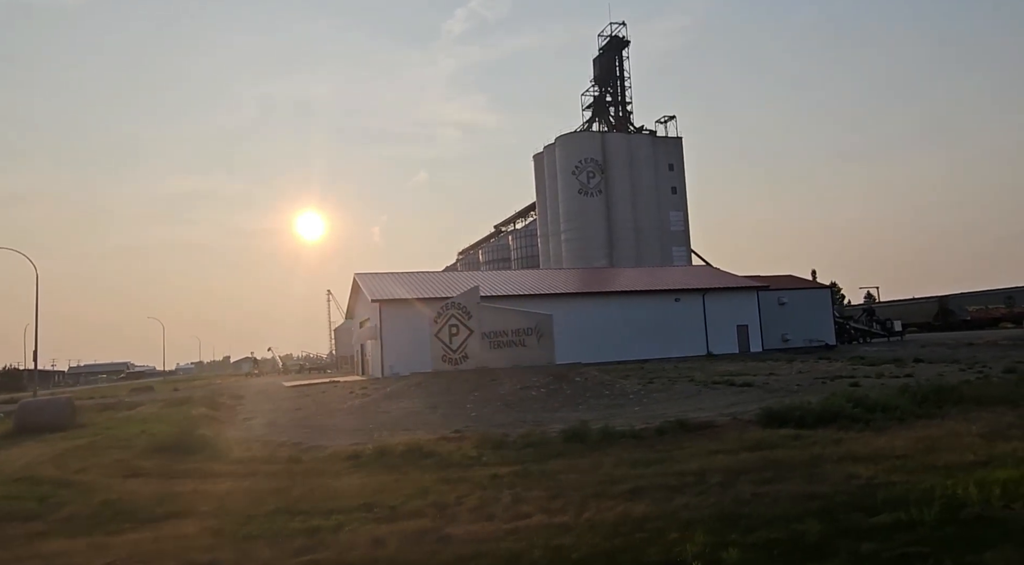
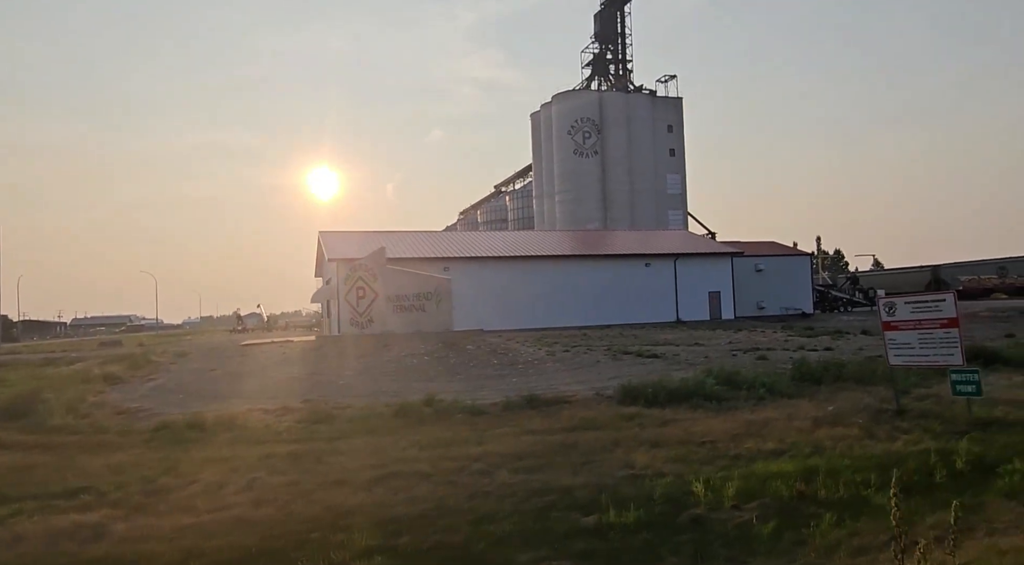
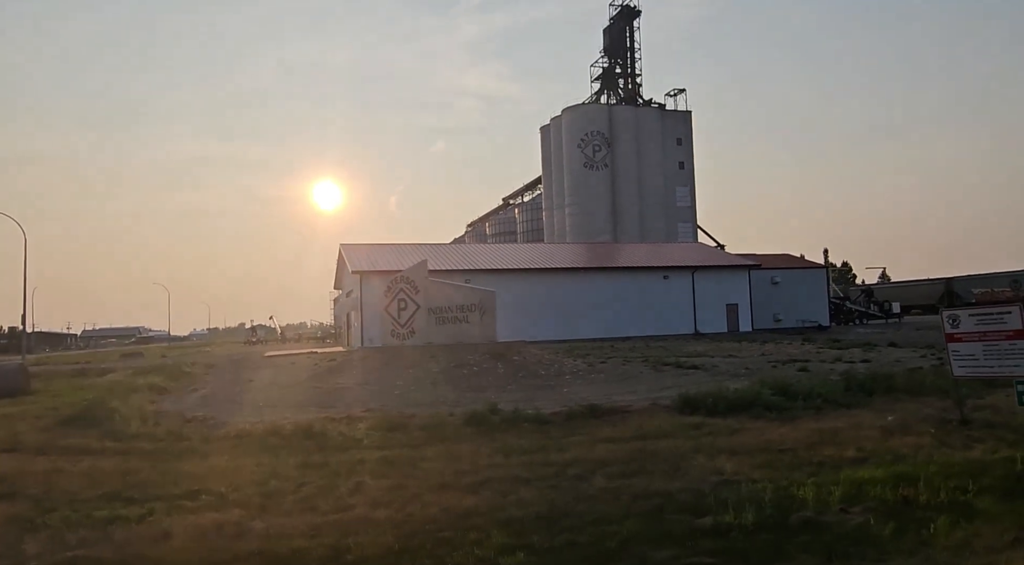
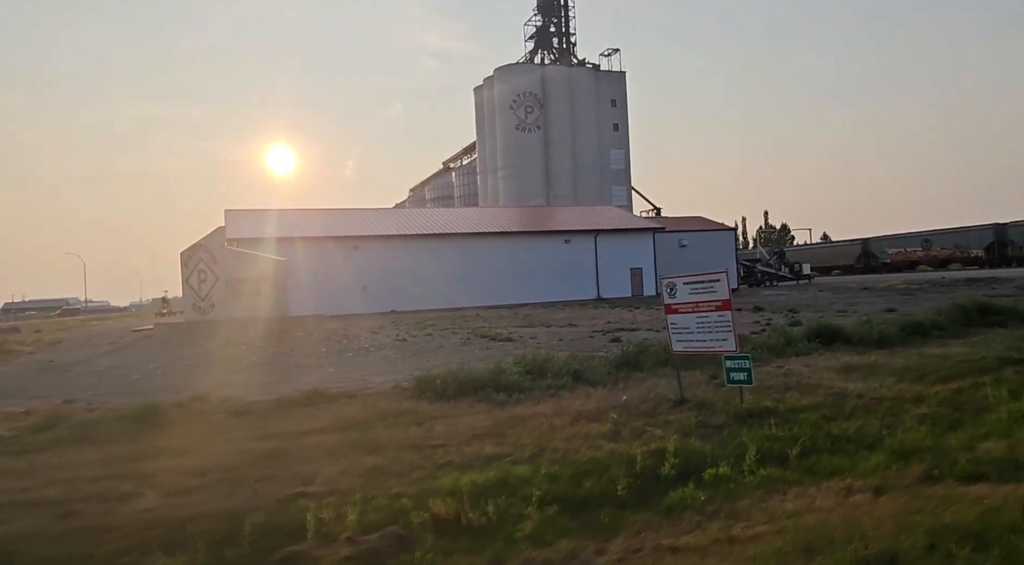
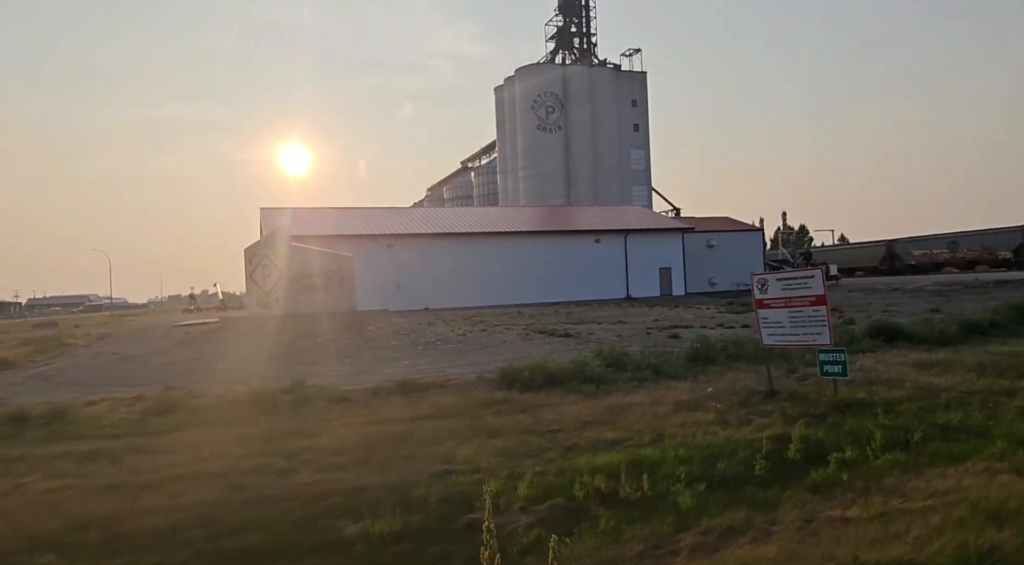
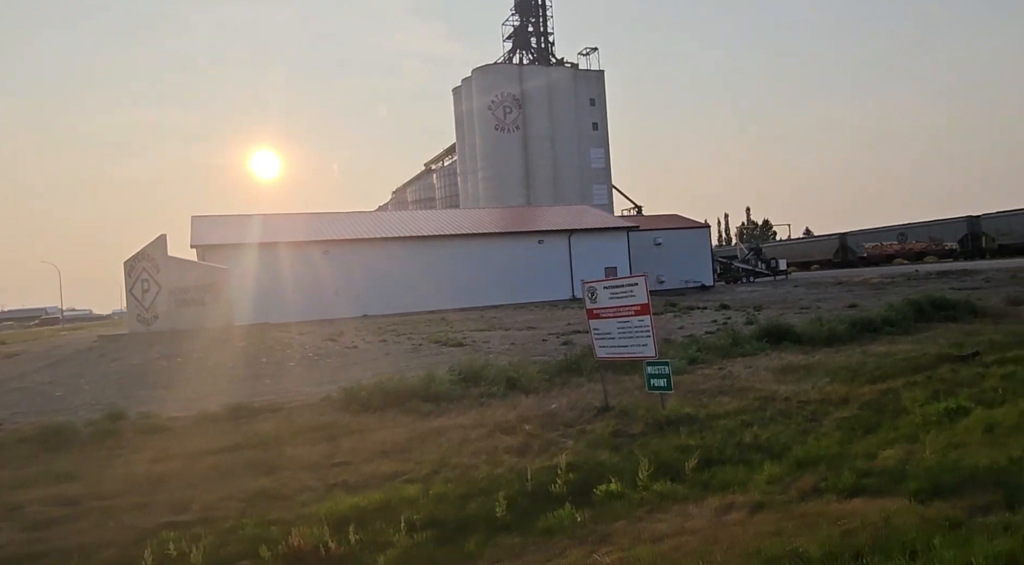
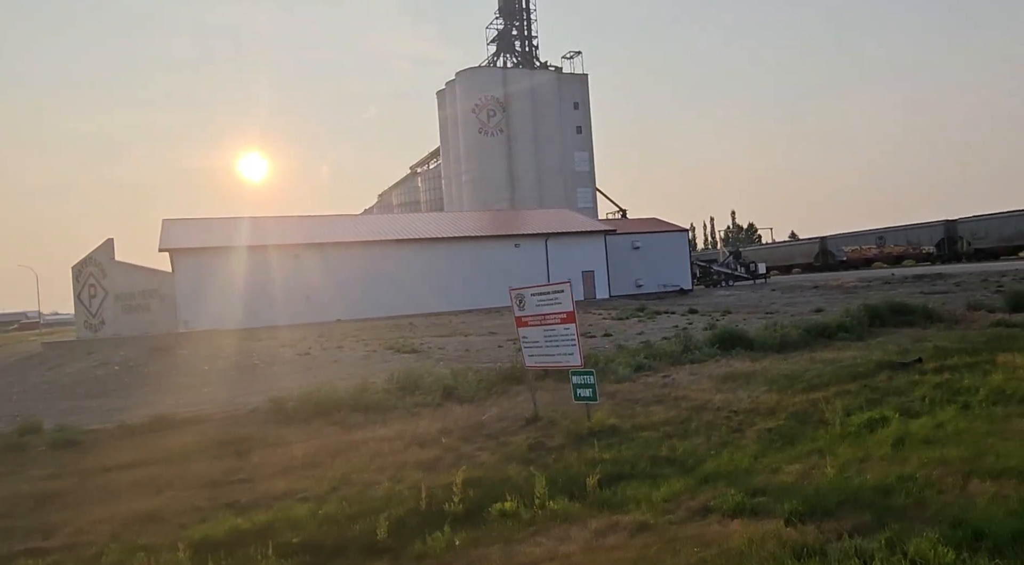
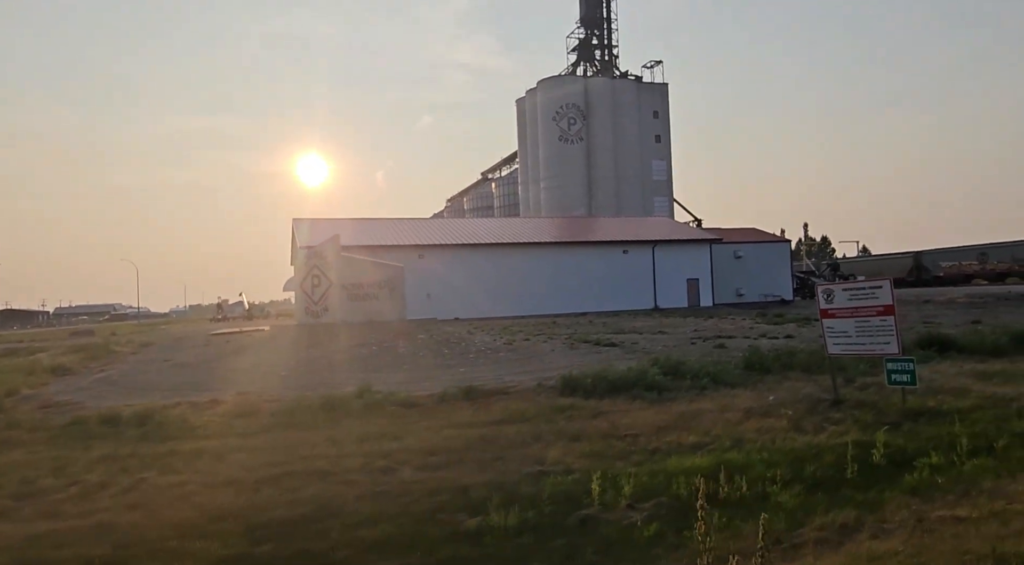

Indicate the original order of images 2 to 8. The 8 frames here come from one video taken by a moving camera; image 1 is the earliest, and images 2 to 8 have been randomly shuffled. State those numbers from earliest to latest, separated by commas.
3, 2, 8, 5, 4, 6, 7
